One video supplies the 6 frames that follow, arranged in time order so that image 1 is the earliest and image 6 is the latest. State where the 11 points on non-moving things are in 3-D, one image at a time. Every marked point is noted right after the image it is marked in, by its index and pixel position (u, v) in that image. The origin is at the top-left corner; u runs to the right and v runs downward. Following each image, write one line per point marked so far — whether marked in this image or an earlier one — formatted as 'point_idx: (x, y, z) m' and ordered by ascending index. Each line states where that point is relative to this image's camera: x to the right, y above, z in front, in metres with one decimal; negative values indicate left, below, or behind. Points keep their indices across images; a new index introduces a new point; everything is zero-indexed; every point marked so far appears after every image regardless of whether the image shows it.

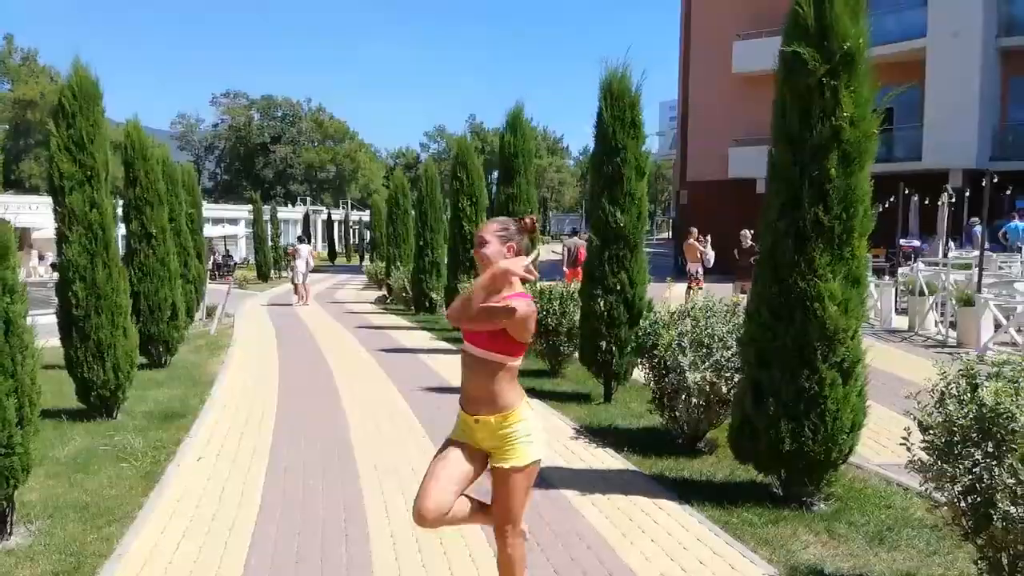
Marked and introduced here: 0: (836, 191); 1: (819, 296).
0: (+2.2, +0.7, +5.2) m
1: (+2.1, -0.1, +5.2) m
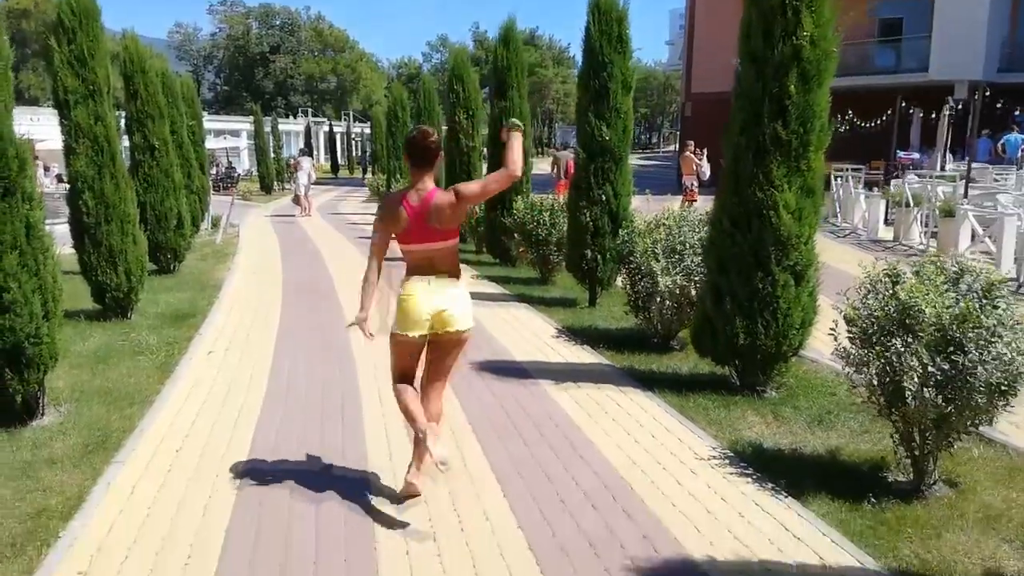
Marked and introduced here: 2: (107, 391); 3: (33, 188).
0: (+2.1, +1.3, +5.6) m
1: (+2.0, +0.6, +5.7) m
2: (-3.3, -0.8, +6.2) m
3: (-3.4, +0.7, +5.3) m
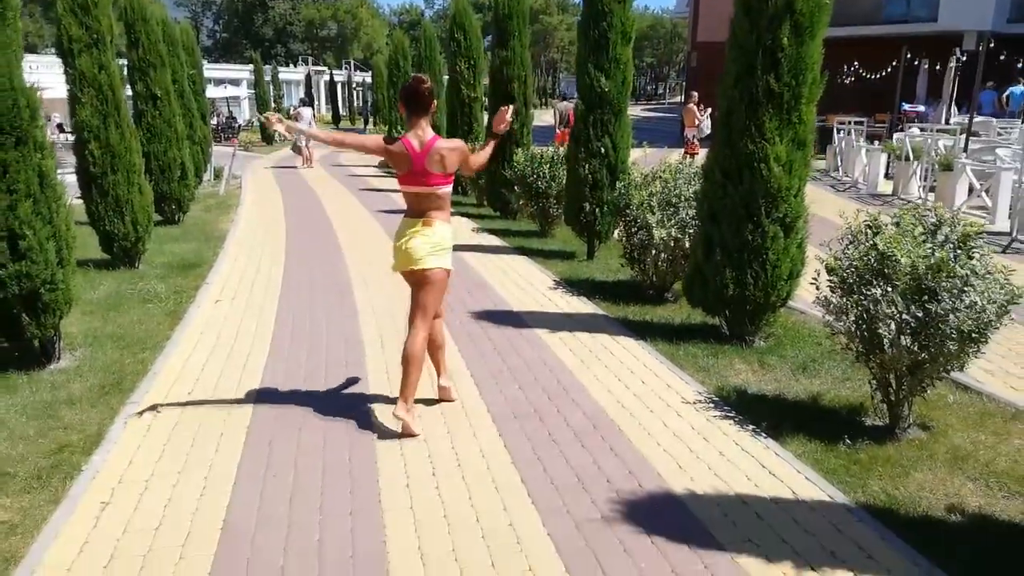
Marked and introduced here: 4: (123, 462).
0: (+2.1, +1.7, +5.7) m
1: (+1.9, +1.0, +5.8) m
2: (-3.3, -0.4, +6.5) m
3: (-3.4, +1.1, +5.5) m
4: (-2.2, -1.0, +4.2) m
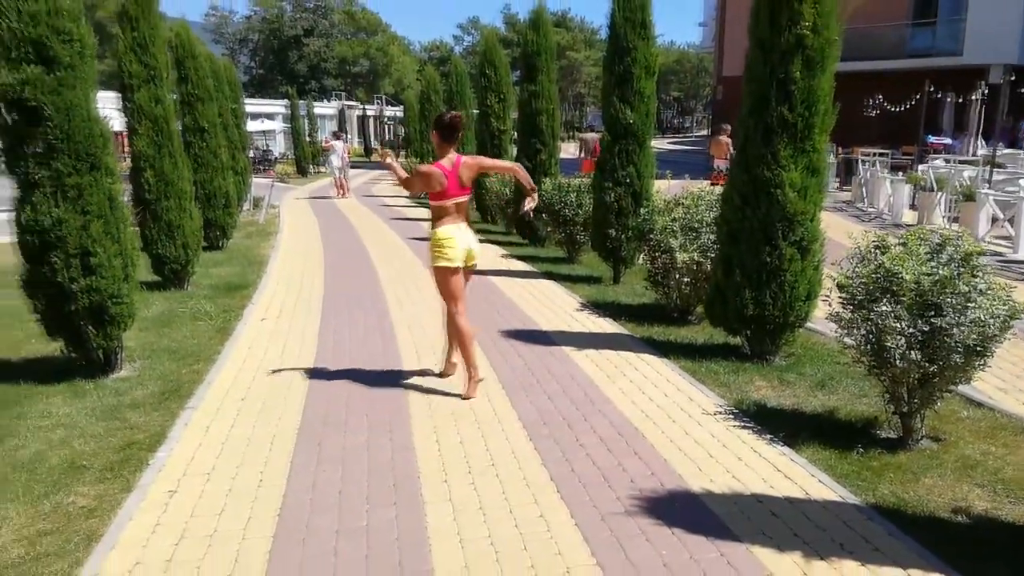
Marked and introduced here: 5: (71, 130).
0: (+2.3, +1.6, +6.0) m
1: (+2.2, +0.8, +6.1) m
2: (-3.1, -0.6, +6.9) m
3: (-3.1, +1.0, +6.0) m
4: (-2.0, -1.0, +4.6) m
5: (-3.3, +1.2, +5.6) m
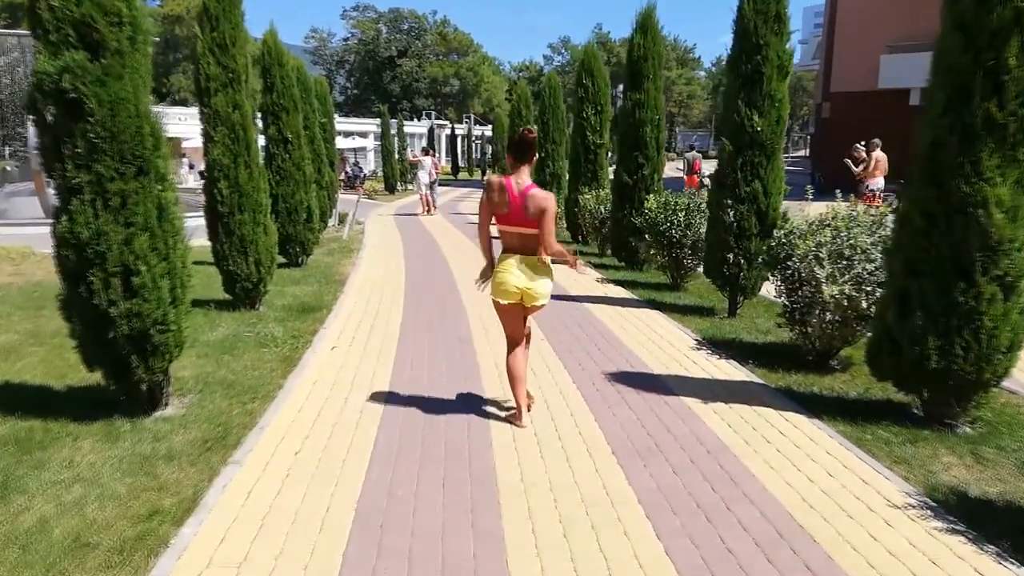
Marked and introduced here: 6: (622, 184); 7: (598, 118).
0: (+3.1, +1.2, +4.6) m
1: (+2.9, +0.5, +4.7) m
2: (-2.2, -0.8, +6.0) m
3: (-2.4, +0.8, +5.2) m
4: (-1.4, -1.2, +3.7) m
5: (-2.5, +1.0, +4.8) m
6: (+1.8, +1.7, +12.1) m
7: (+1.7, +3.3, +14.7) m
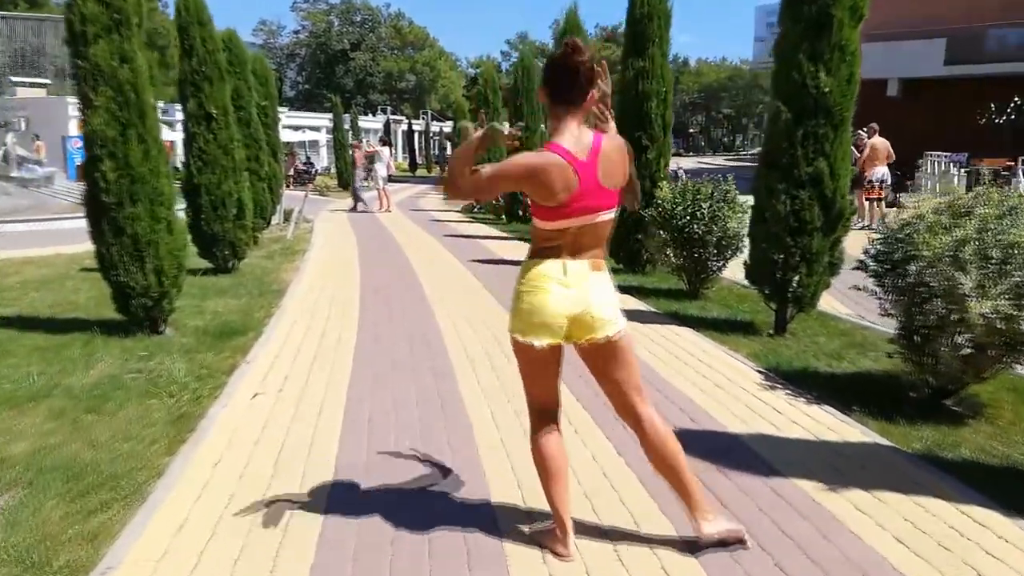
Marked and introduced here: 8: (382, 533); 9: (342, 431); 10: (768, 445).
0: (+3.2, +1.2, +2.7) m
1: (+3.1, +0.4, +2.8) m
2: (-2.2, -0.9, +3.8) m
3: (-2.2, +0.7, +3.0) m
4: (-1.2, -1.3, +1.5) m
5: (-2.4, +0.9, +2.6) m
6: (+1.5, +1.6, +10.1) m
7: (+1.2, +3.2, +12.7) m
8: (-0.6, -1.0, +3.2) m
9: (-1.0, -0.8, +4.4) m
10: (+1.4, -0.9, +4.2) m
